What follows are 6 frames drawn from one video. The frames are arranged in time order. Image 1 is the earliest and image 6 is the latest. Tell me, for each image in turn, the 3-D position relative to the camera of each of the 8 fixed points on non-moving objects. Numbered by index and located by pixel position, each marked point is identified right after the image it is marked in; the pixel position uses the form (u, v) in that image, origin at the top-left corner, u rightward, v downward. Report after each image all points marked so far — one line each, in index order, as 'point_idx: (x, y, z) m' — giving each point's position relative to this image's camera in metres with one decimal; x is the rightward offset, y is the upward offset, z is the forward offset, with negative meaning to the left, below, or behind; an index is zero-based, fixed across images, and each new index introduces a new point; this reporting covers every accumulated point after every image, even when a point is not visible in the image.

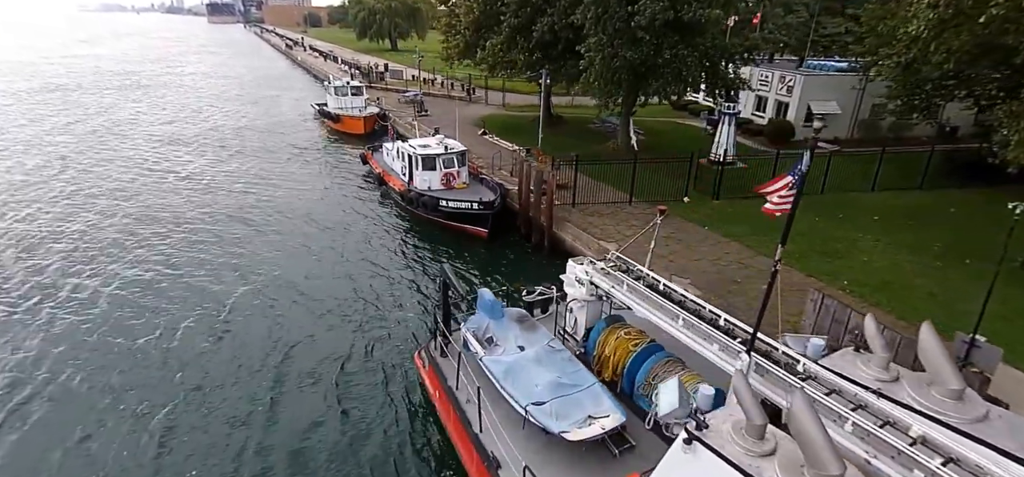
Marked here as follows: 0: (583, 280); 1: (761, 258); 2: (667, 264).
0: (+1.5, -0.9, +10.9) m
1: (+8.4, -0.6, +17.4) m
2: (+5.1, -0.8, +16.9) m
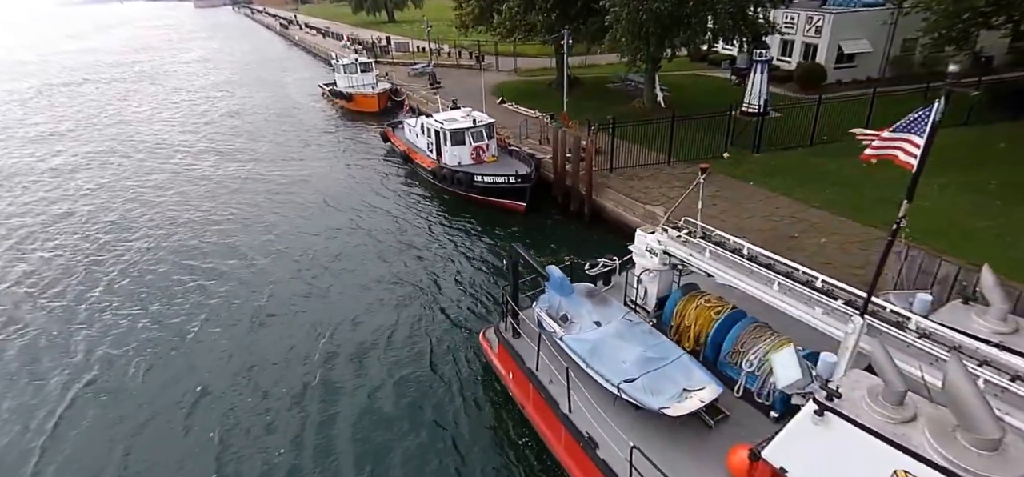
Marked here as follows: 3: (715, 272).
0: (+2.9, -0.2, +10.6) m
1: (+9.9, +0.9, +16.9) m
2: (+6.6, +0.5, +16.5) m
3: (+3.7, -0.6, +9.5) m
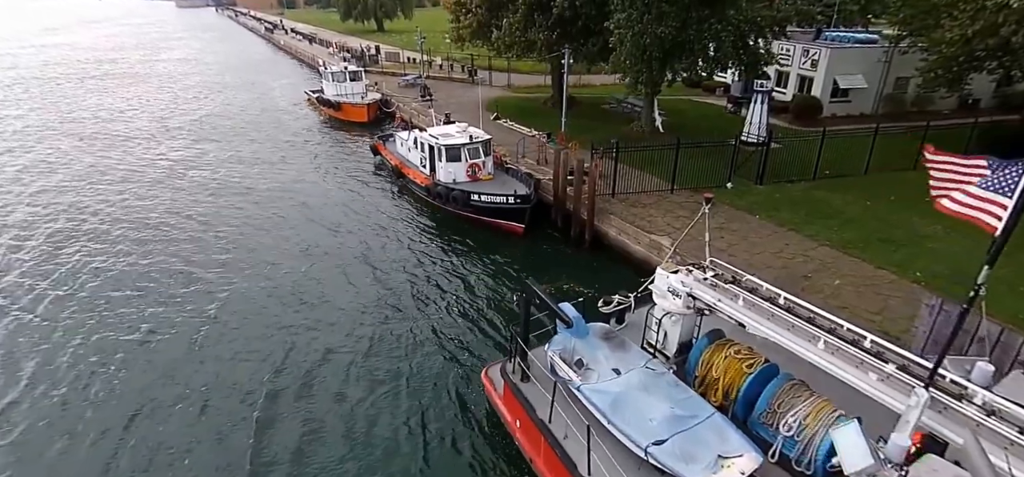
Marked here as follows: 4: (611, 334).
0: (+3.2, -1.0, +9.8) m
1: (+9.9, -0.3, +16.4) m
2: (+6.6, -0.6, +15.8) m
3: (+4.0, -1.4, +8.7) m
4: (+2.0, -1.9, +10.3) m
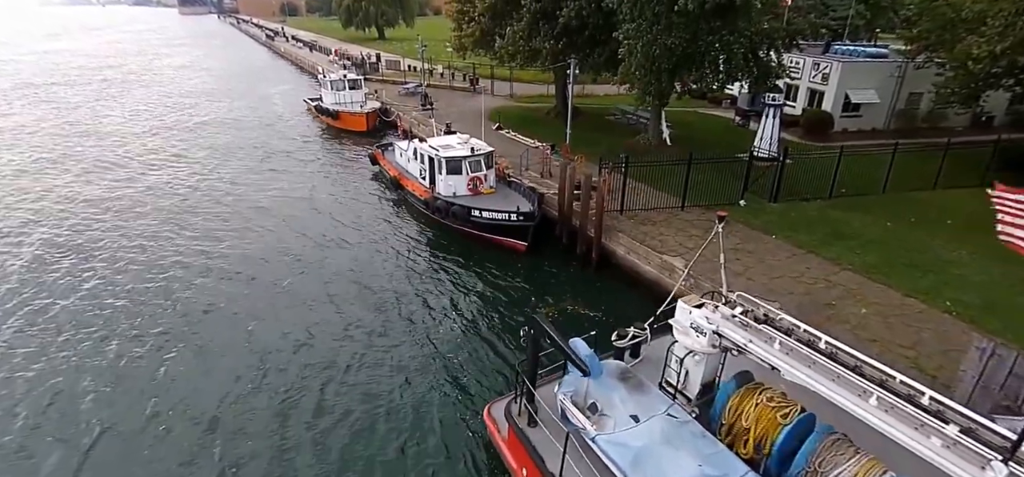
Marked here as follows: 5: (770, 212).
0: (+3.3, -1.6, +8.8) m
1: (+10.0, -1.0, +15.5) m
2: (+6.7, -1.3, +14.9) m
3: (+4.1, -1.9, +7.7) m
4: (+2.1, -2.4, +9.3) m
5: (+9.5, +1.0, +19.1) m
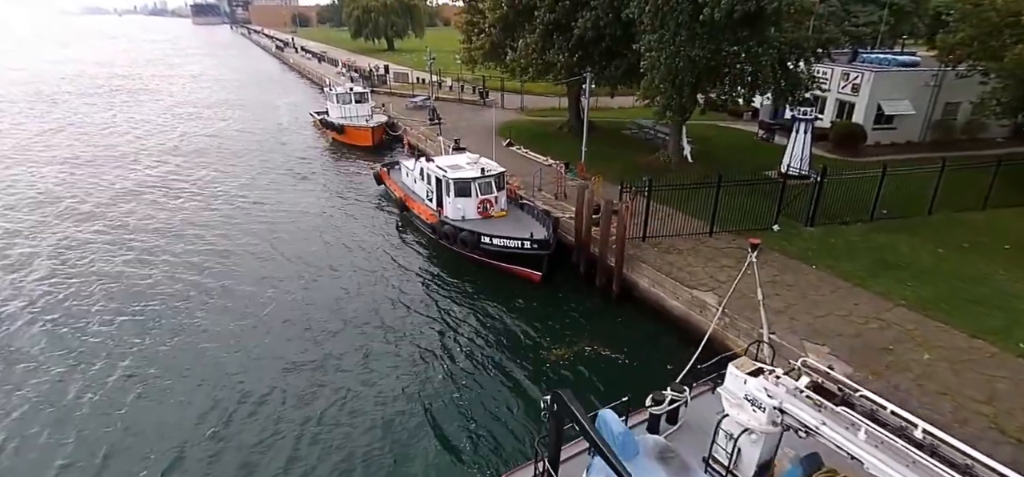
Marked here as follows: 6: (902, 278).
0: (+3.6, -2.4, +7.3) m
1: (+10.4, -1.9, +13.8) m
2: (+7.1, -2.2, +13.3) m
3: (+4.3, -2.7, +6.2) m
4: (+2.4, -3.3, +7.8) m
5: (+10.0, 0.0, +17.5) m
6: (+11.6, -1.2, +15.2) m
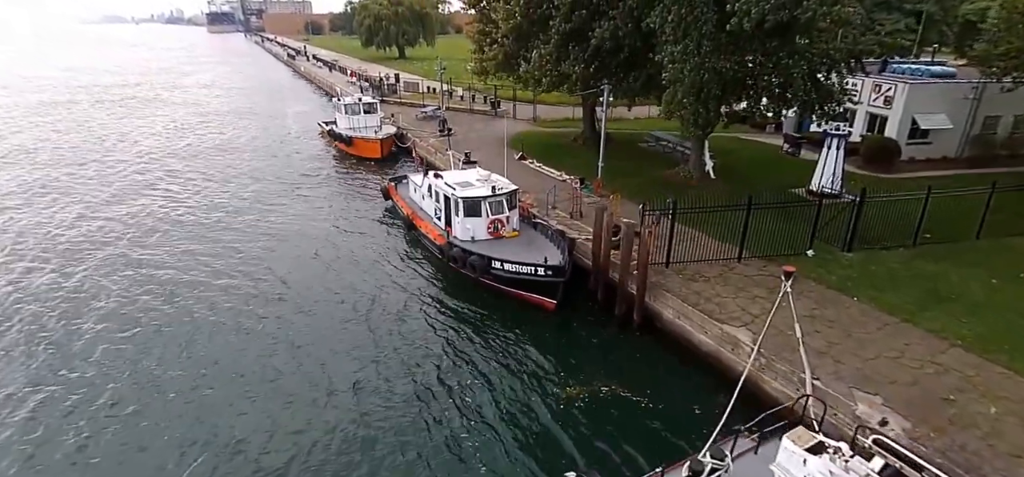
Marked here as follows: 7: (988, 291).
0: (+3.8, -3.1, +6.0) m
1: (+10.7, -2.7, +12.4) m
2: (+7.4, -3.0, +12.0) m
3: (+4.5, -3.4, +4.9) m
4: (+2.6, -3.9, +6.6) m
5: (+10.4, -0.8, +16.1) m
6: (+11.9, -2.0, +13.8) m
7: (+13.7, -1.5, +14.9) m
